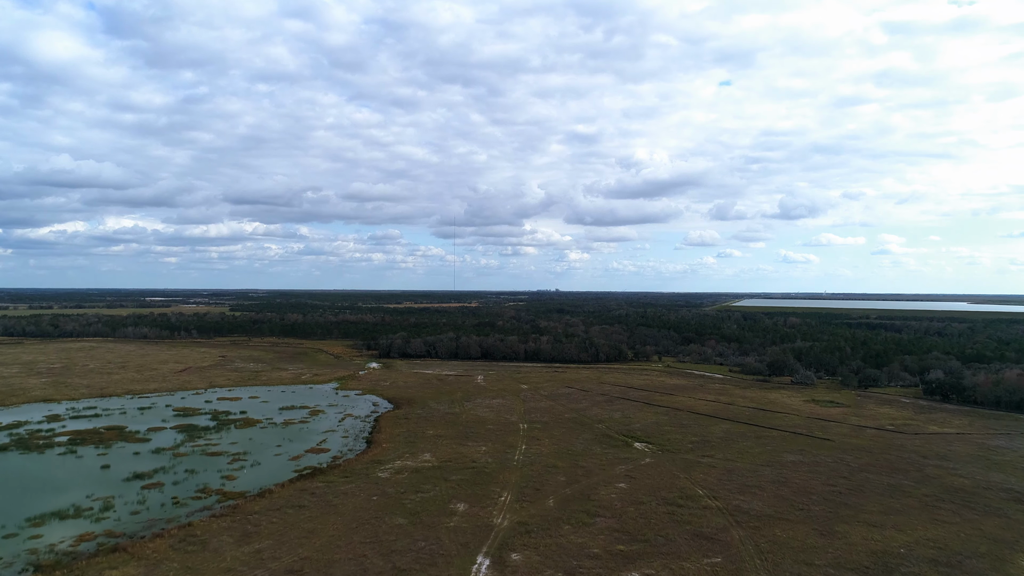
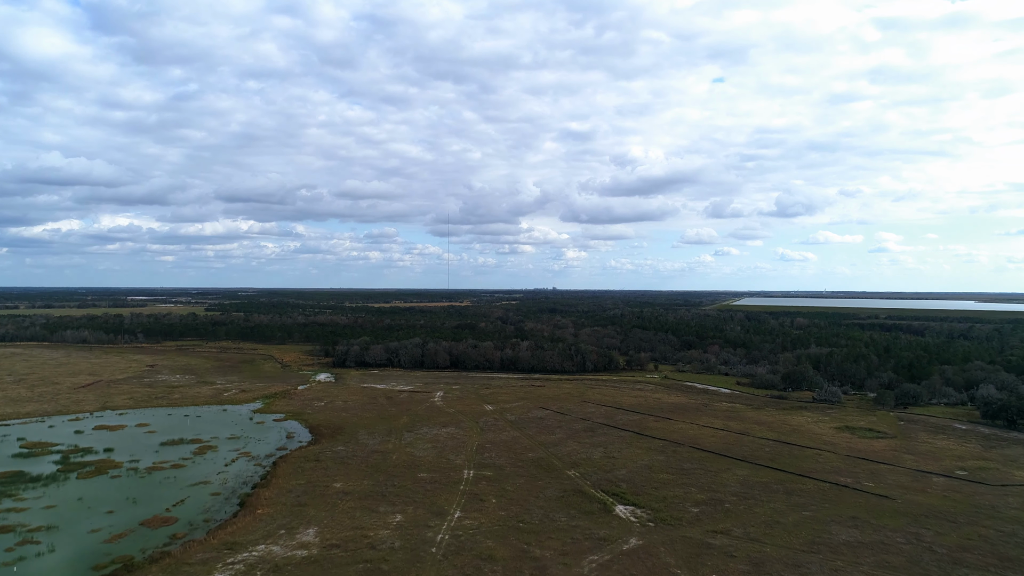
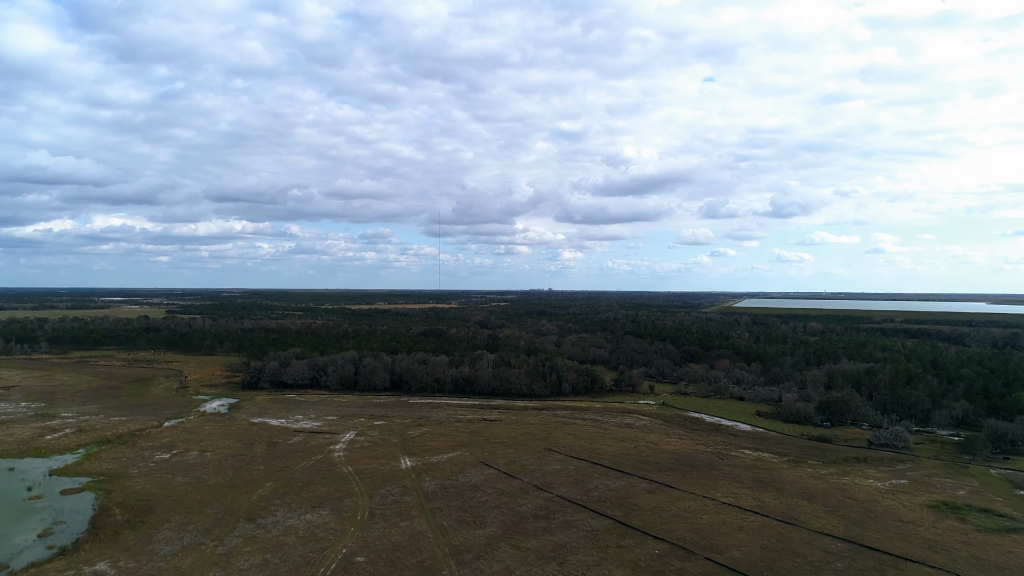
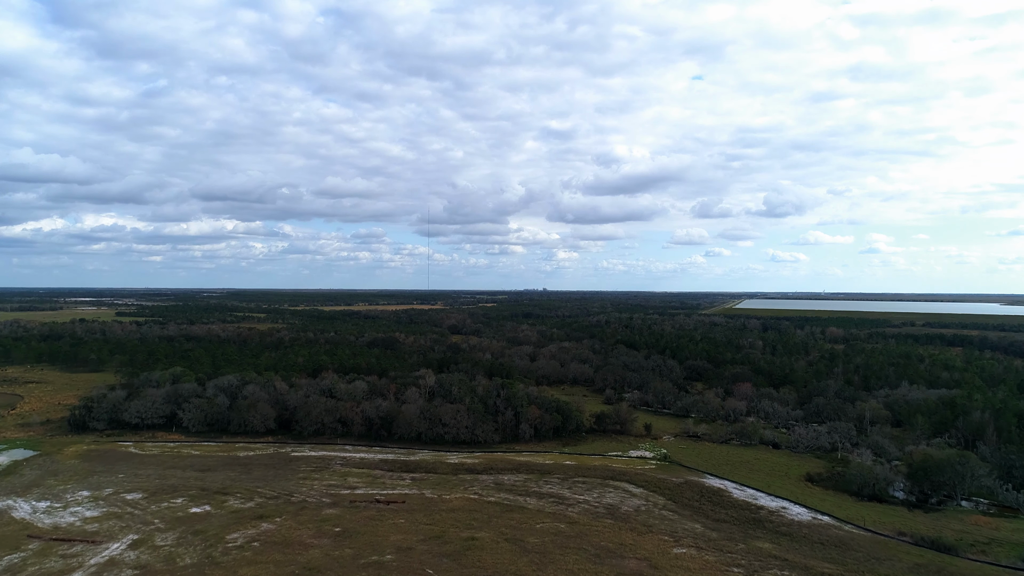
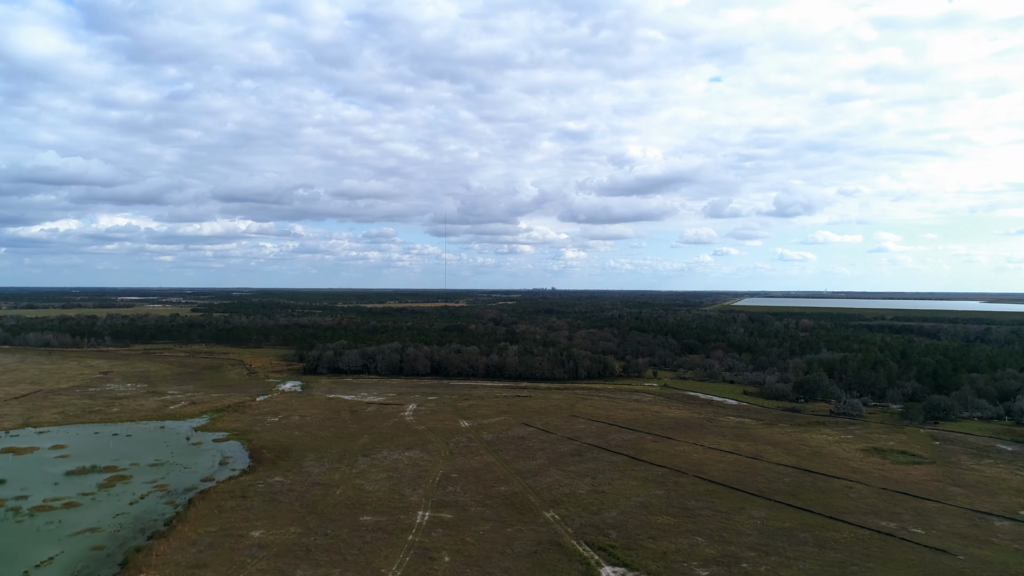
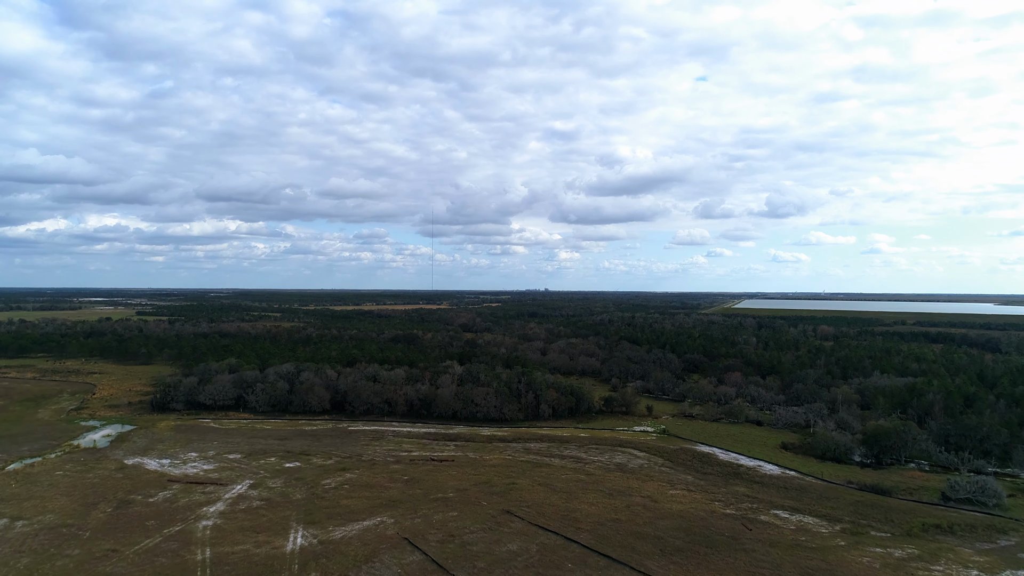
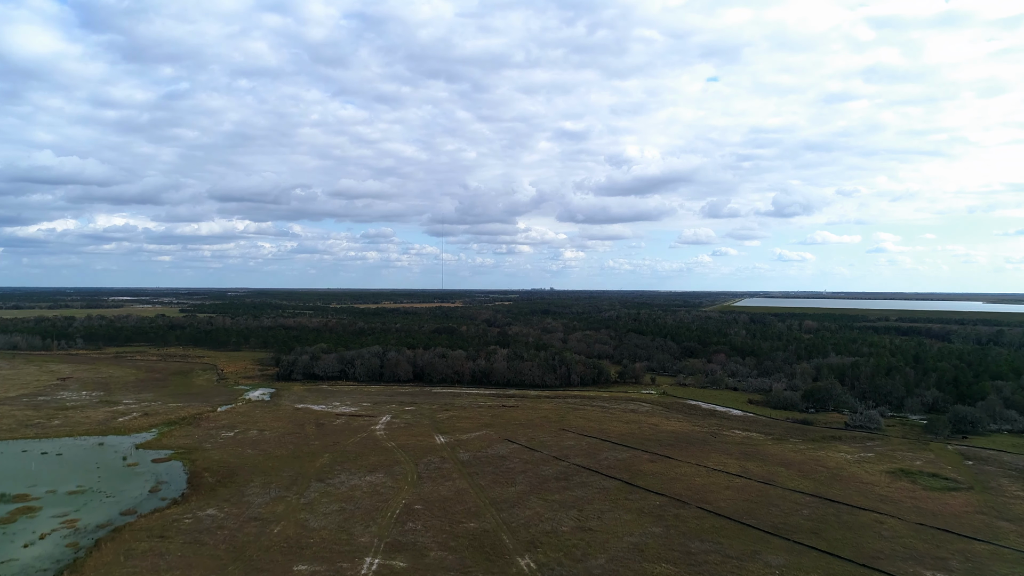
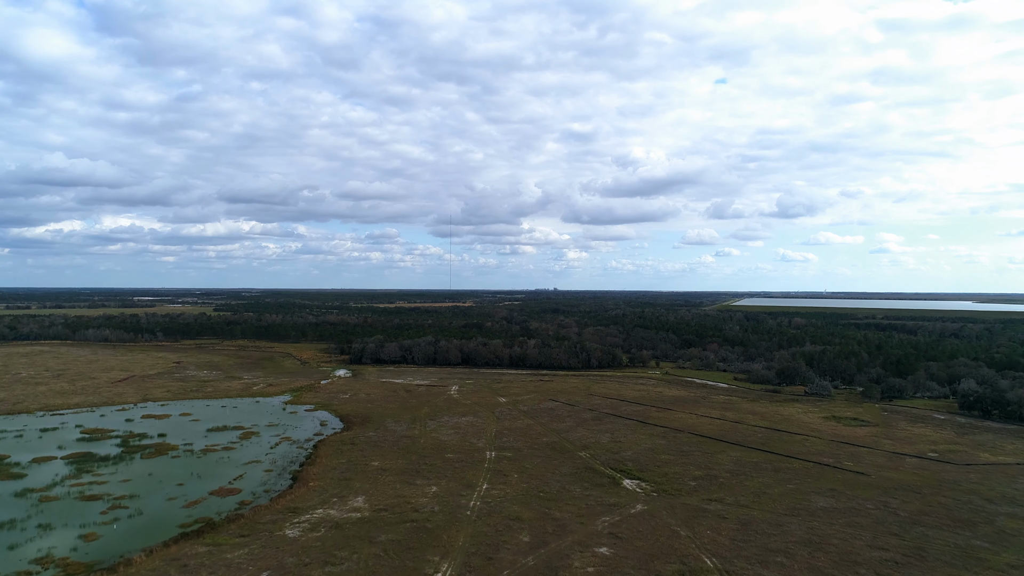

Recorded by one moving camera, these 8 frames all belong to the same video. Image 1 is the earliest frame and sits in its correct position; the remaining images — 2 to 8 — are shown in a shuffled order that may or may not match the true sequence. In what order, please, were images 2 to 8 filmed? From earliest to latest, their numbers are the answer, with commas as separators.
8, 2, 5, 7, 3, 6, 4
